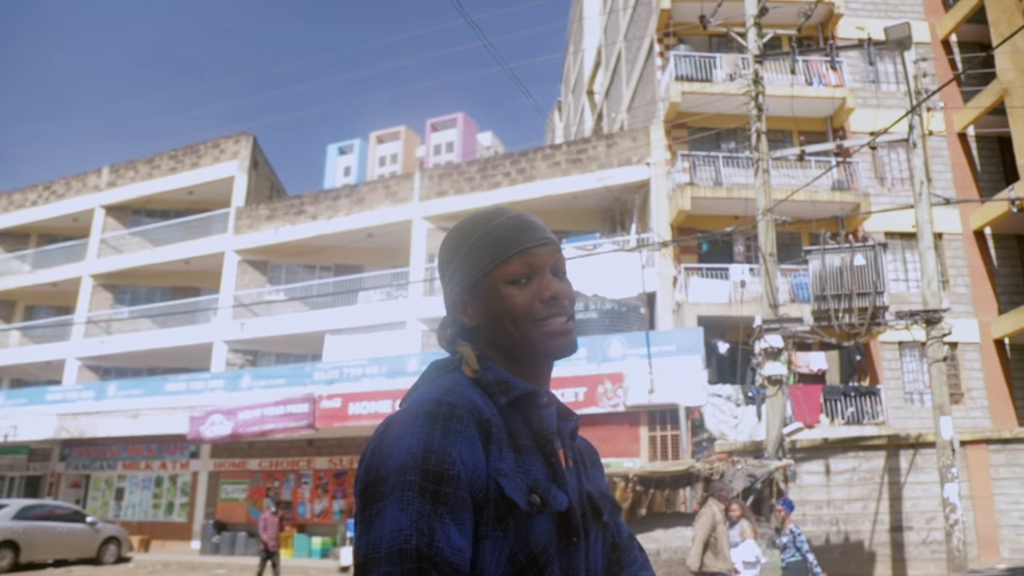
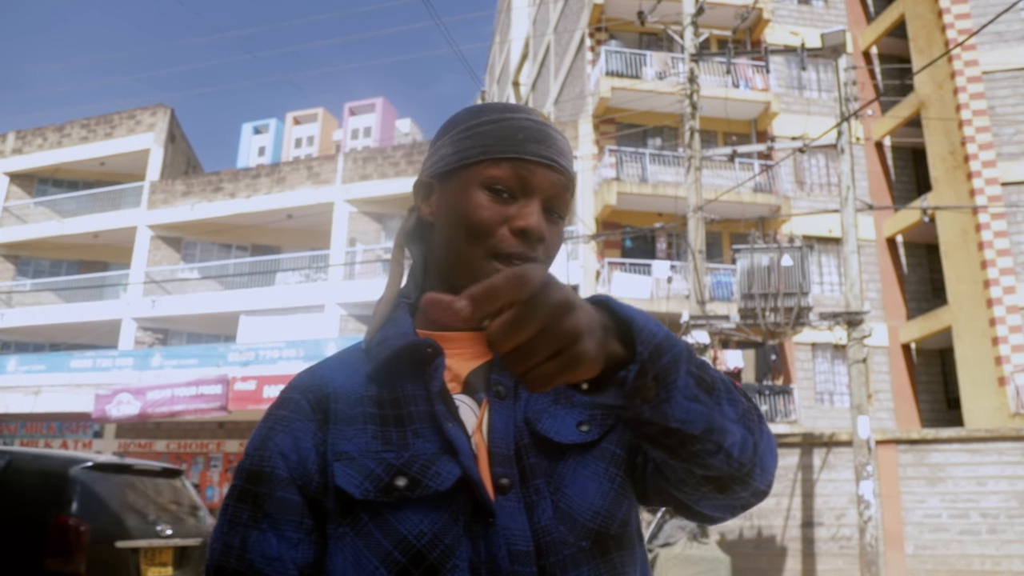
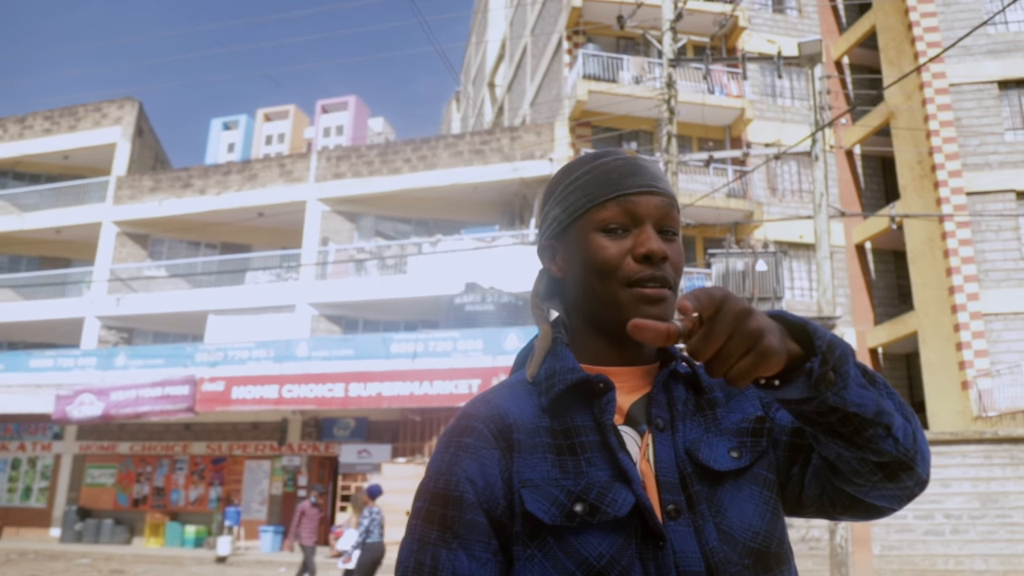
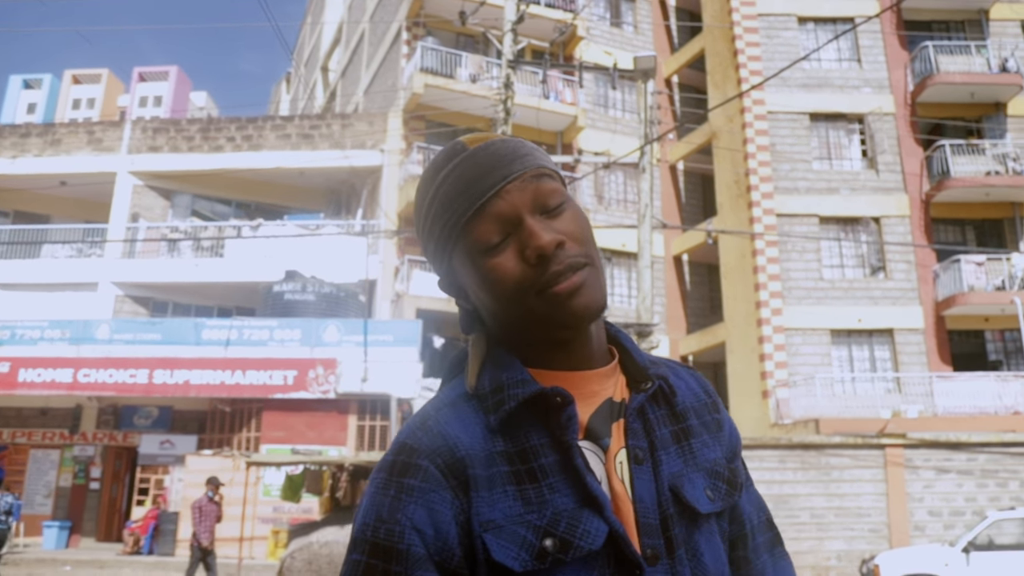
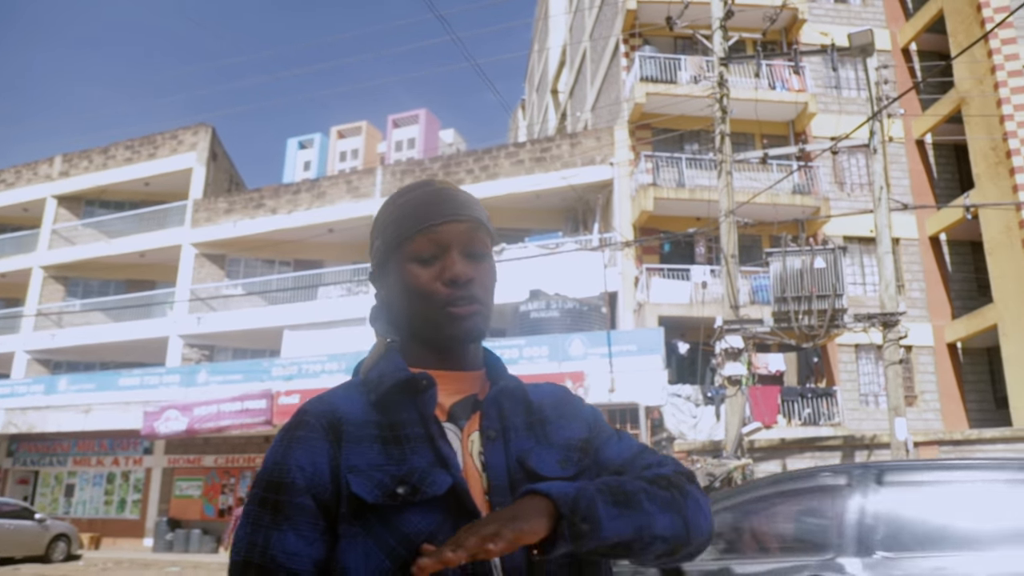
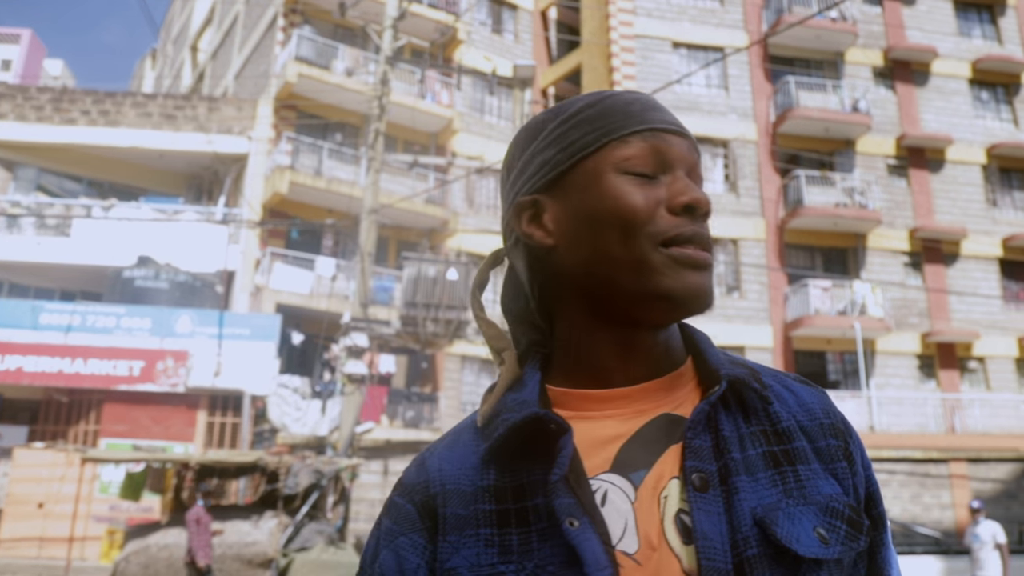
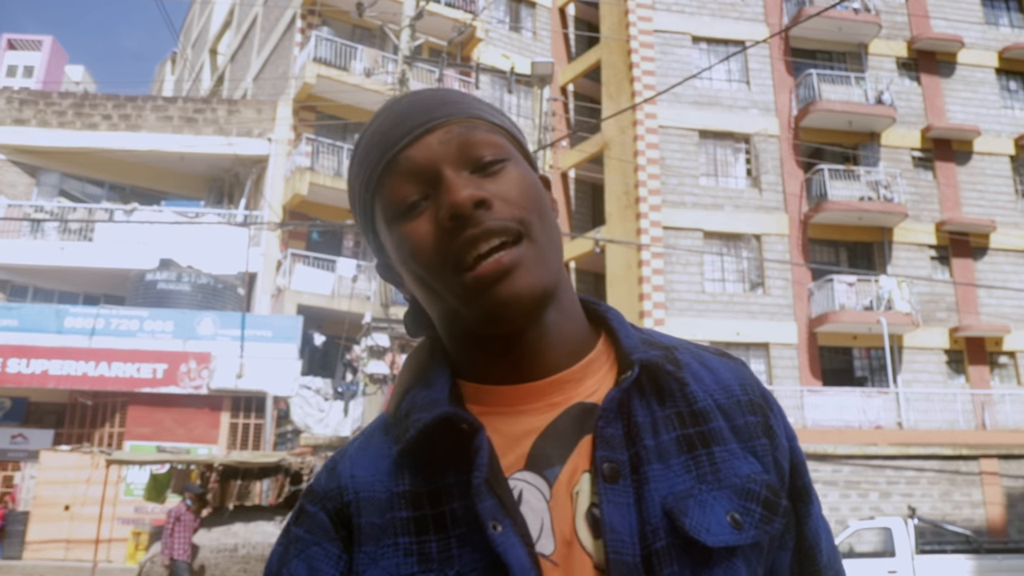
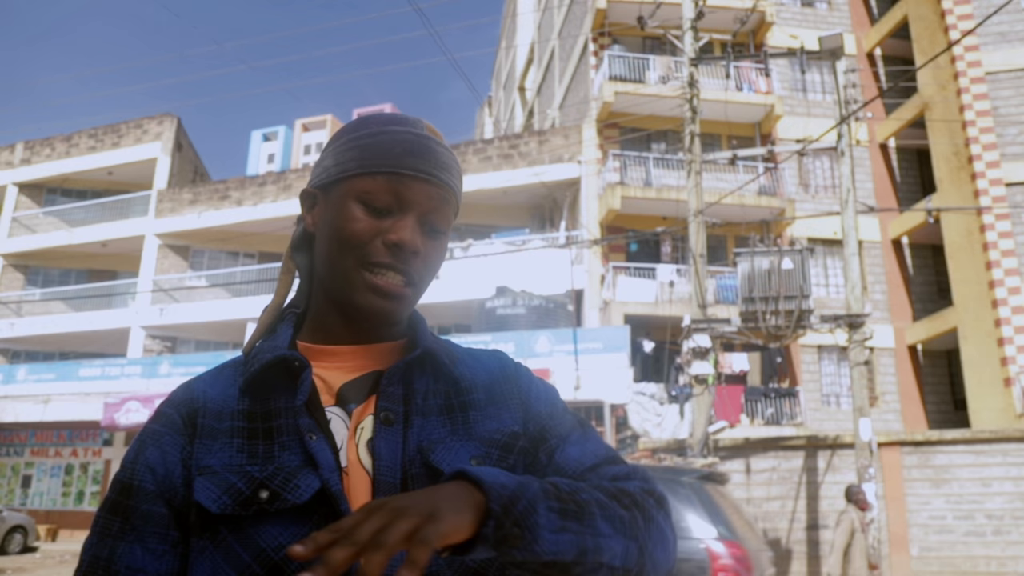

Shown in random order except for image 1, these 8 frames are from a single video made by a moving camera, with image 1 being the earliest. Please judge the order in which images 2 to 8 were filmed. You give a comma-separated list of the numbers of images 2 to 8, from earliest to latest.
5, 8, 2, 3, 4, 7, 6
